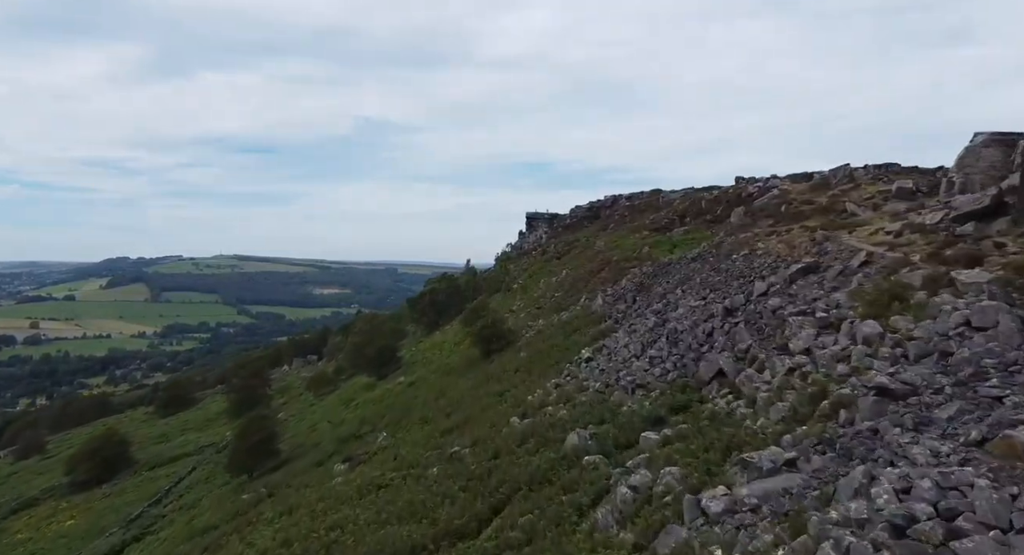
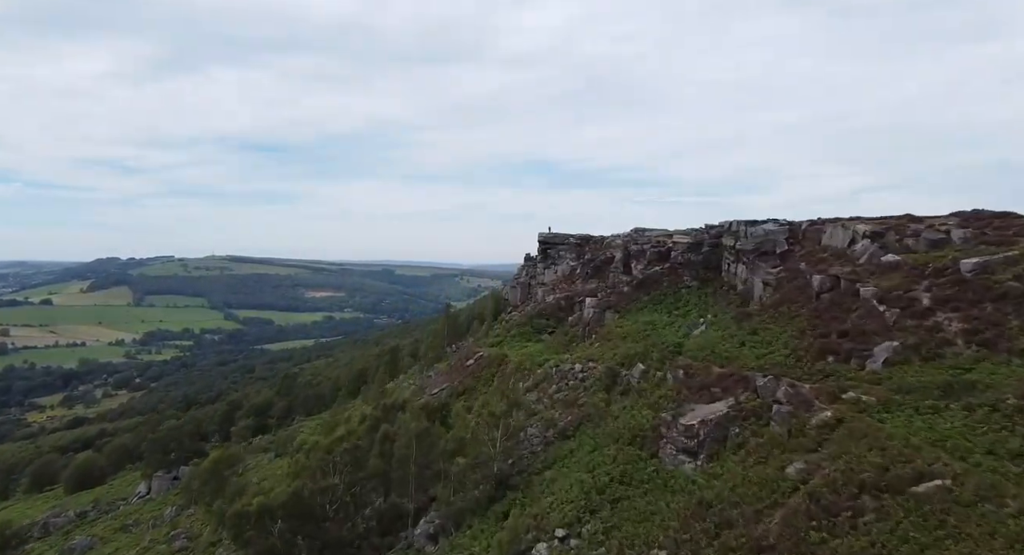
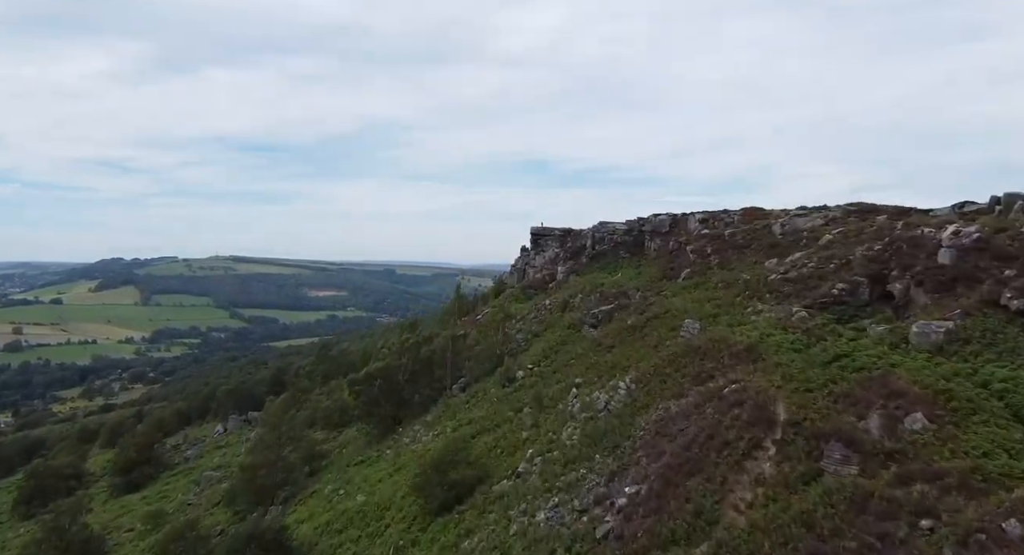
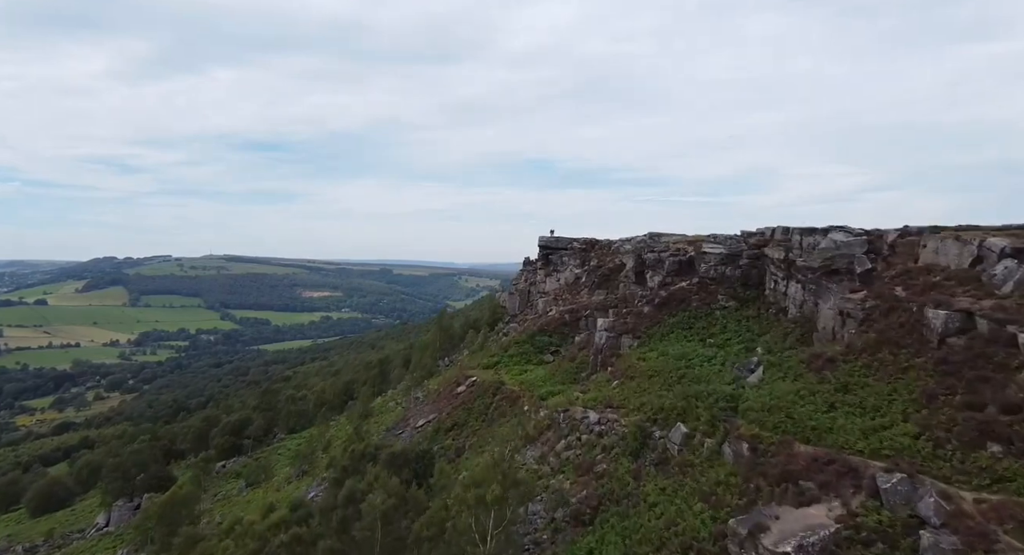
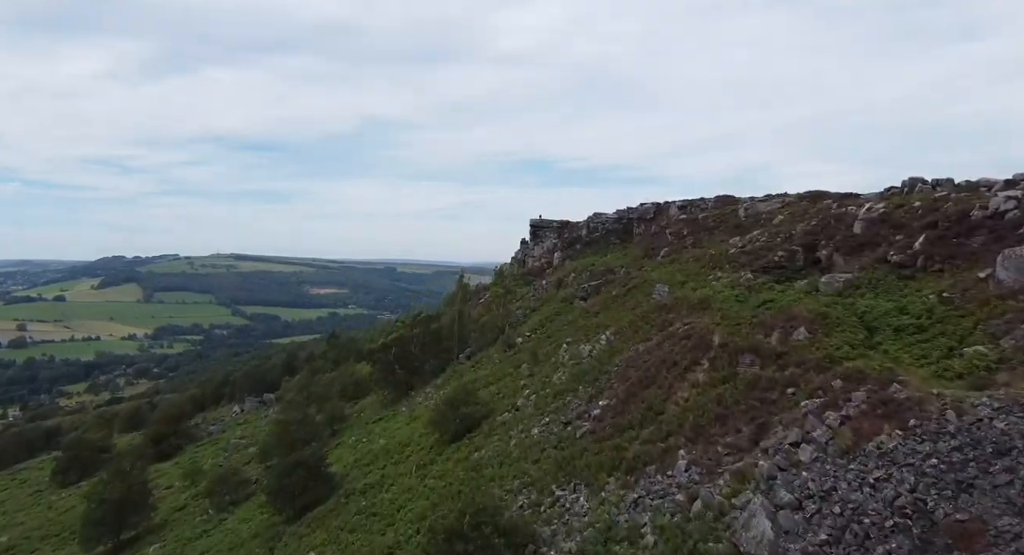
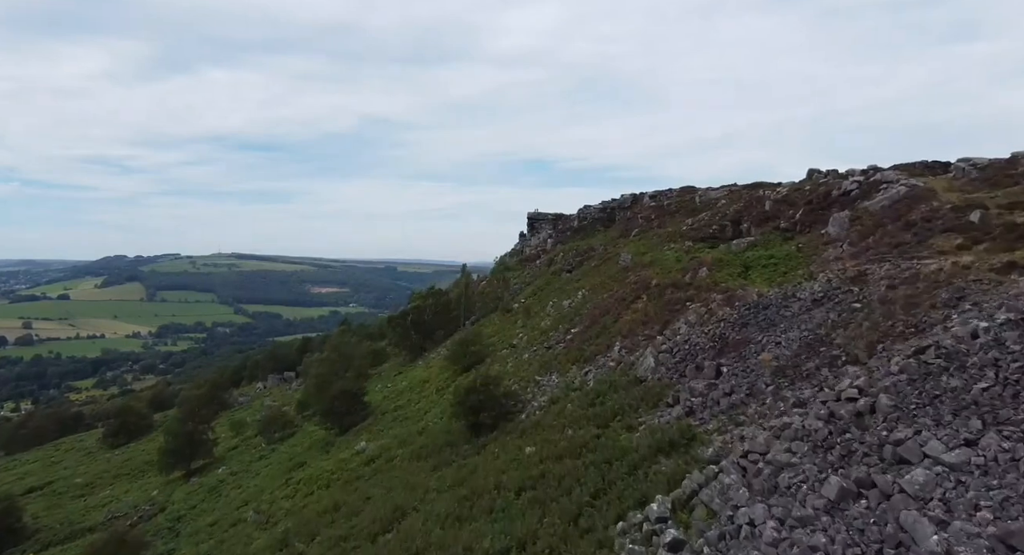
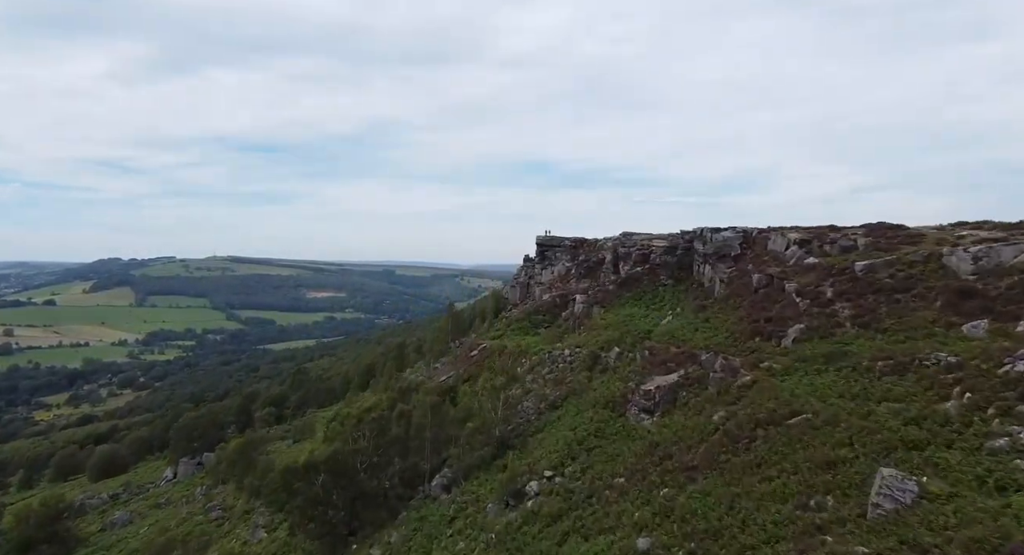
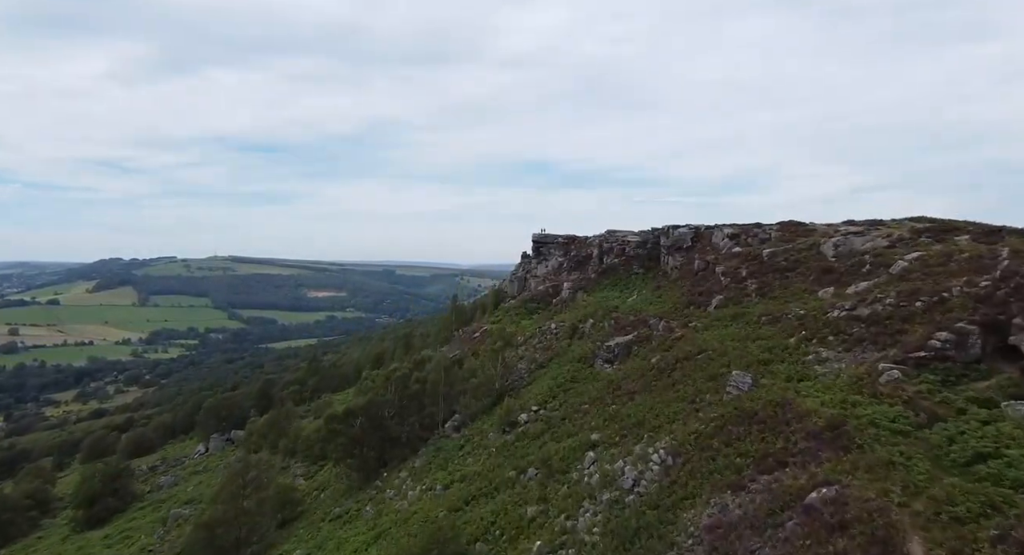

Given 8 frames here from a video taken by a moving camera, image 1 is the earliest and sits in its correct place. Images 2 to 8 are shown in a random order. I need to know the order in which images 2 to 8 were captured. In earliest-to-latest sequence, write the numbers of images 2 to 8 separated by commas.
6, 5, 3, 8, 7, 2, 4
